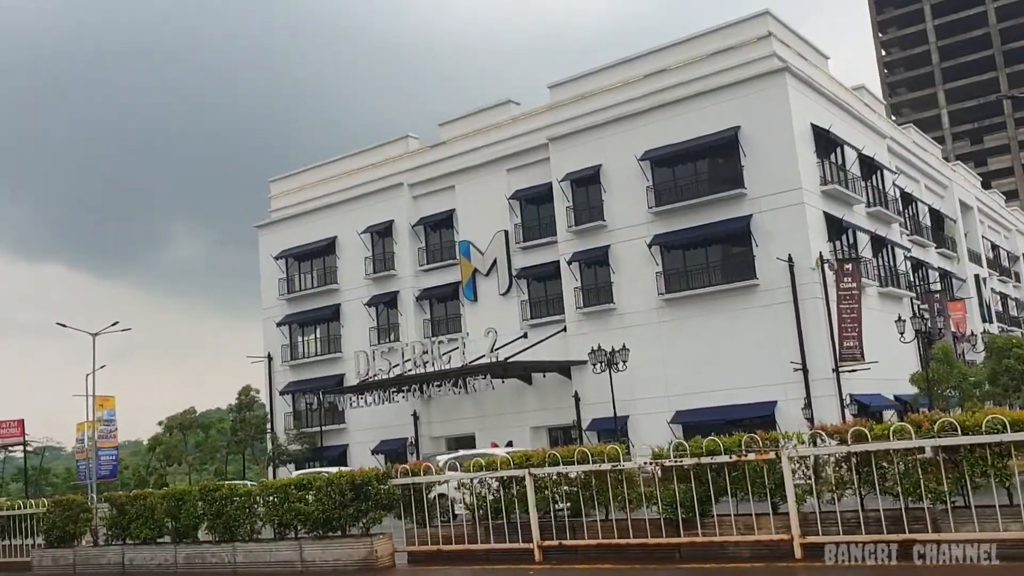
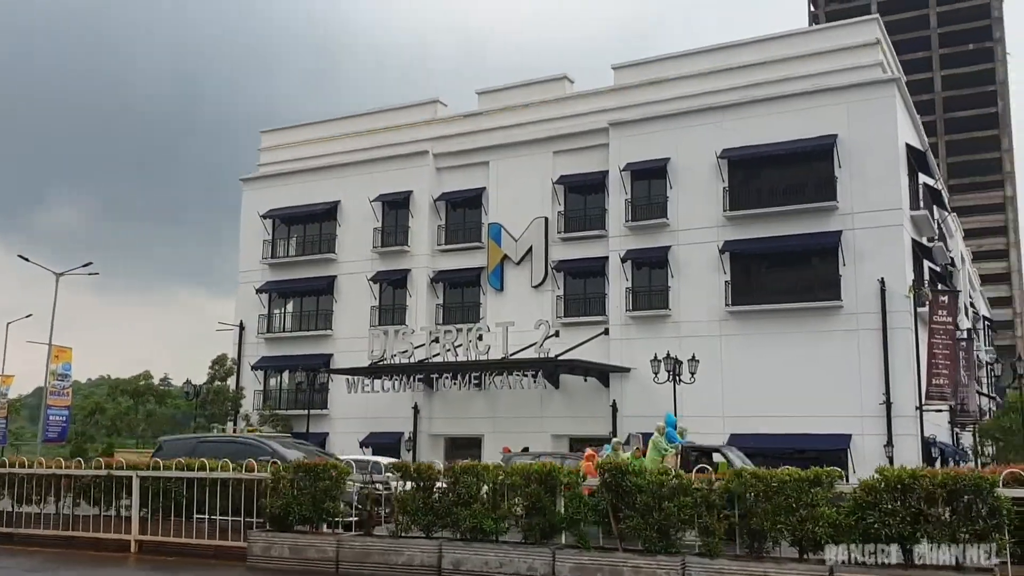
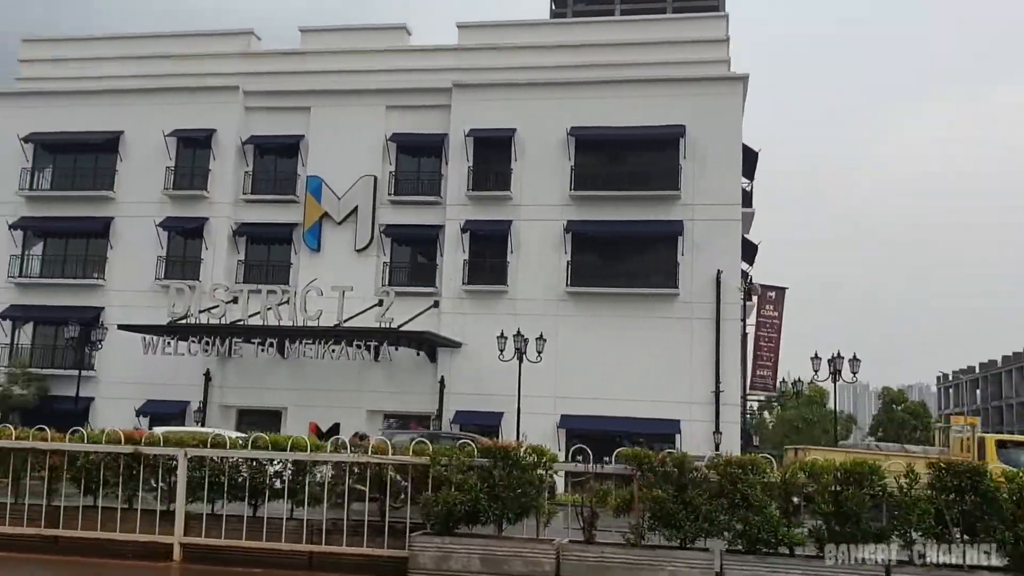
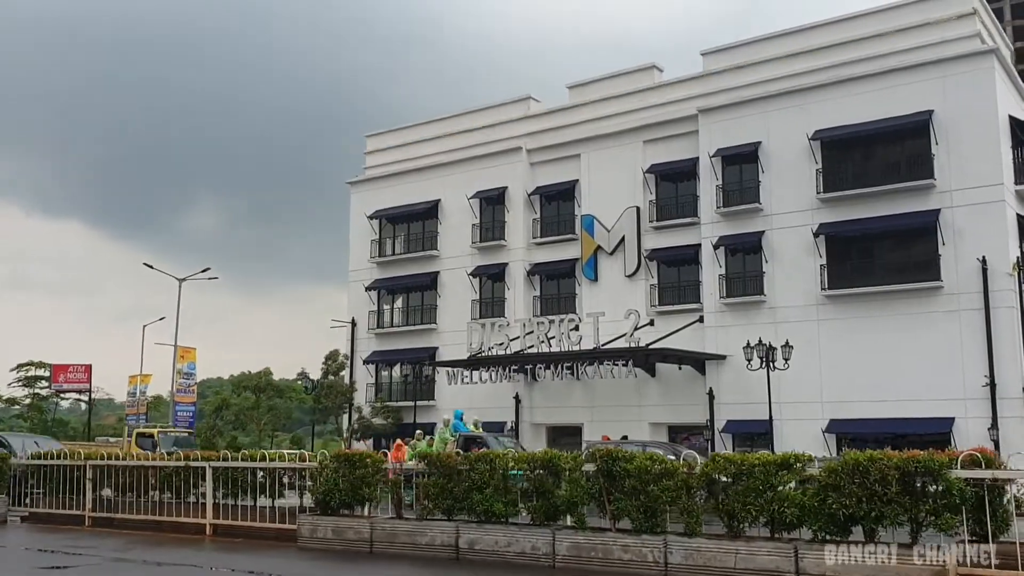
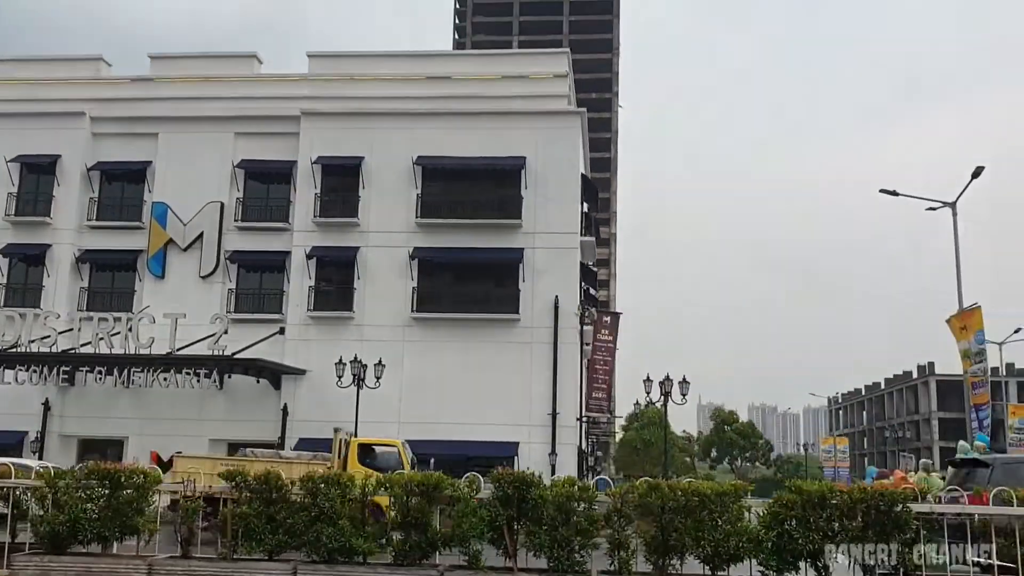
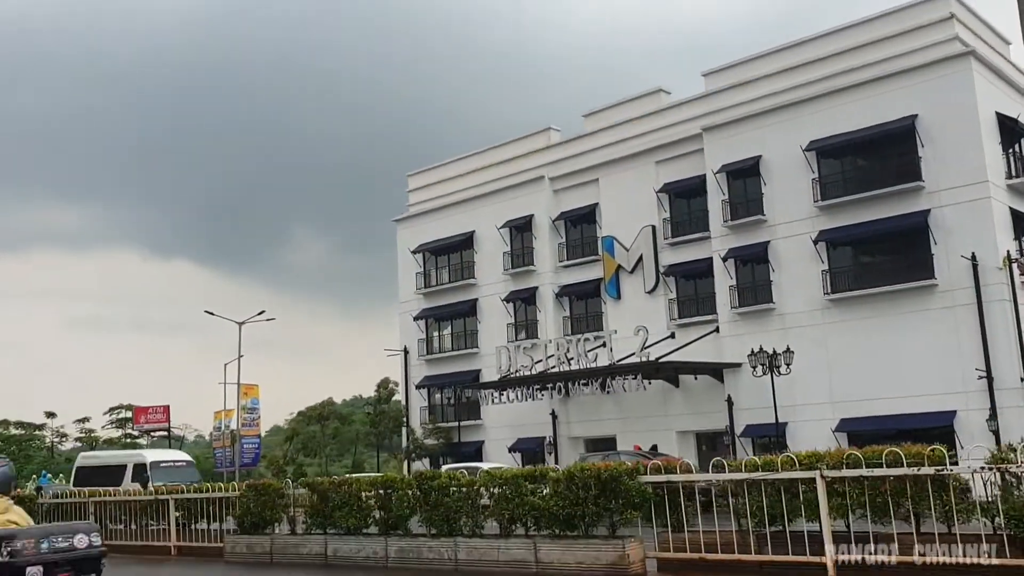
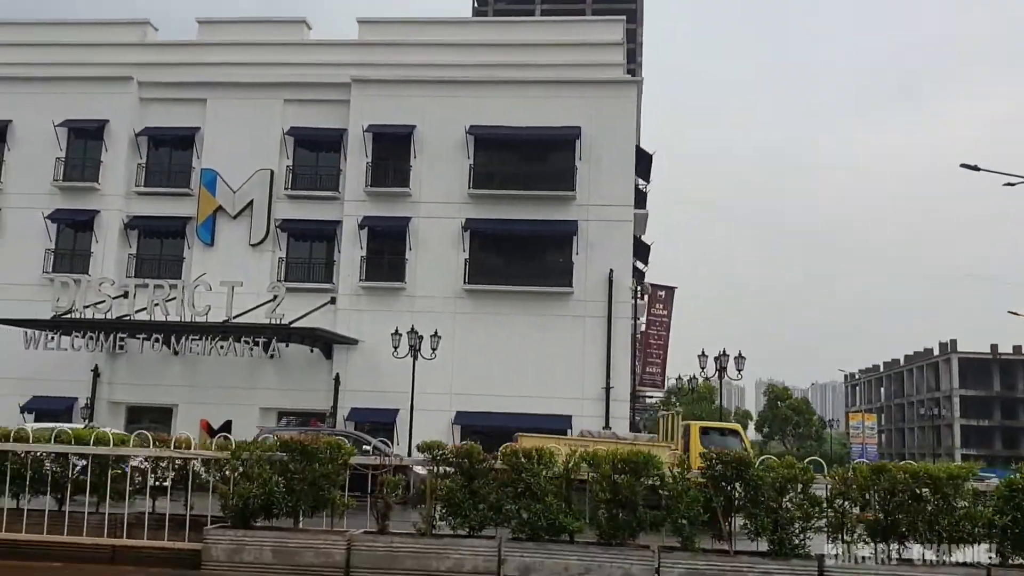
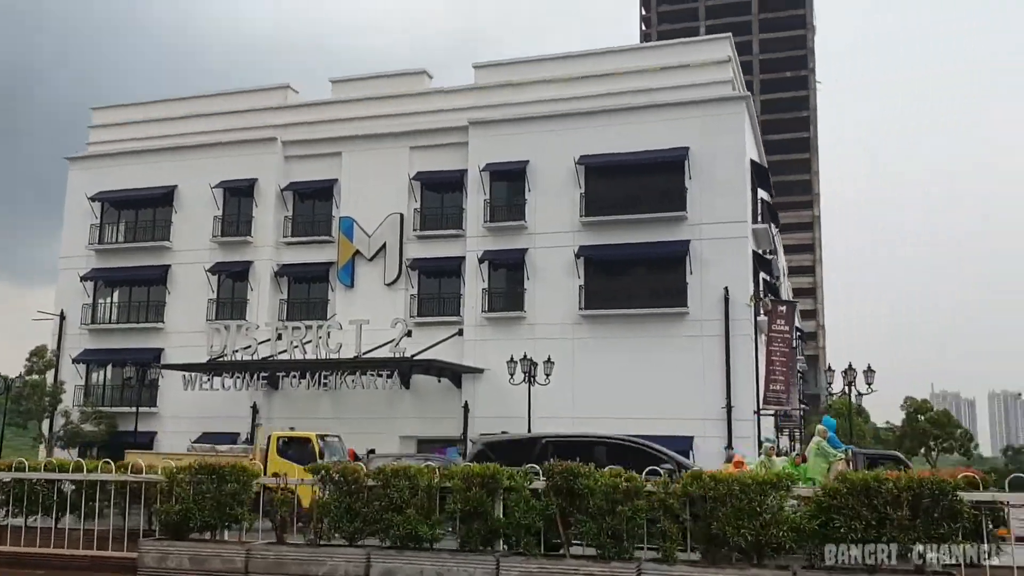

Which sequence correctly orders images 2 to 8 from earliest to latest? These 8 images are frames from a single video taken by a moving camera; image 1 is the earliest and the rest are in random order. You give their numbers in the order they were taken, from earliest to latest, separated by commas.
6, 4, 2, 8, 5, 7, 3
